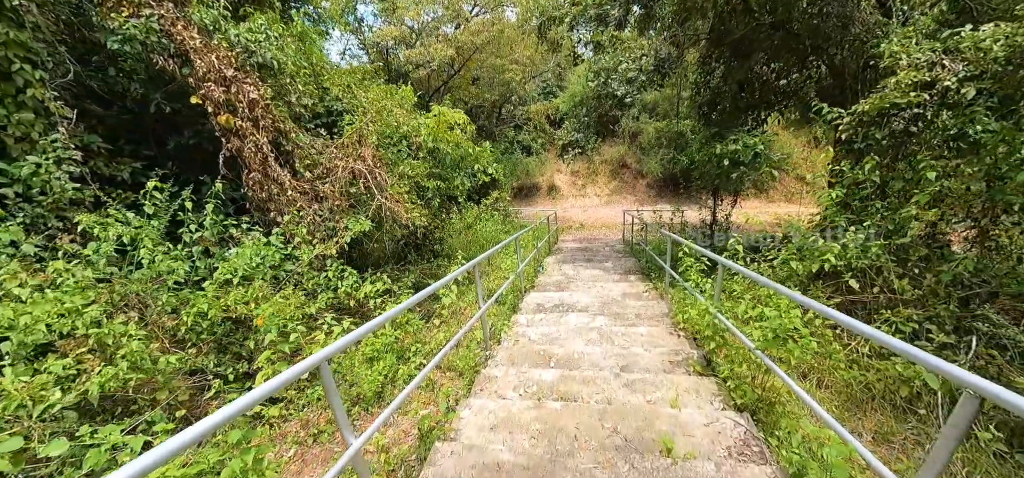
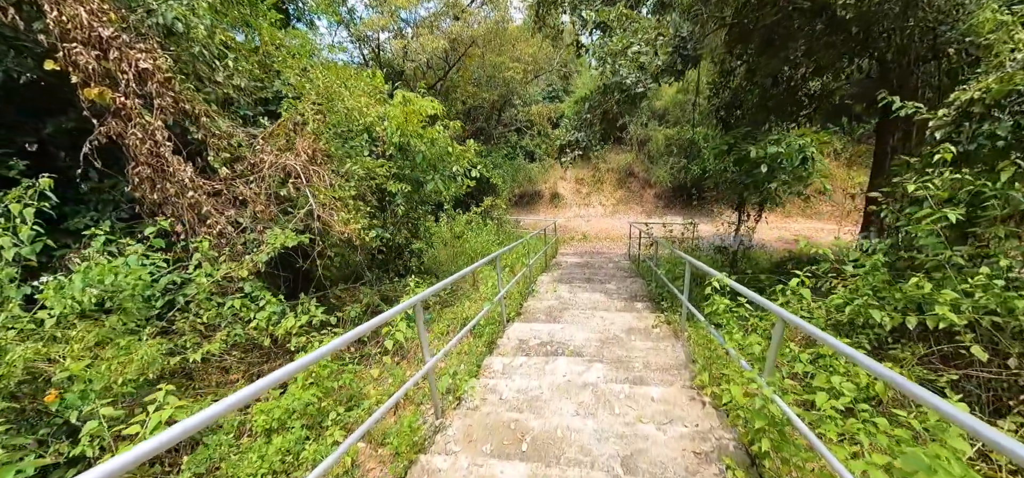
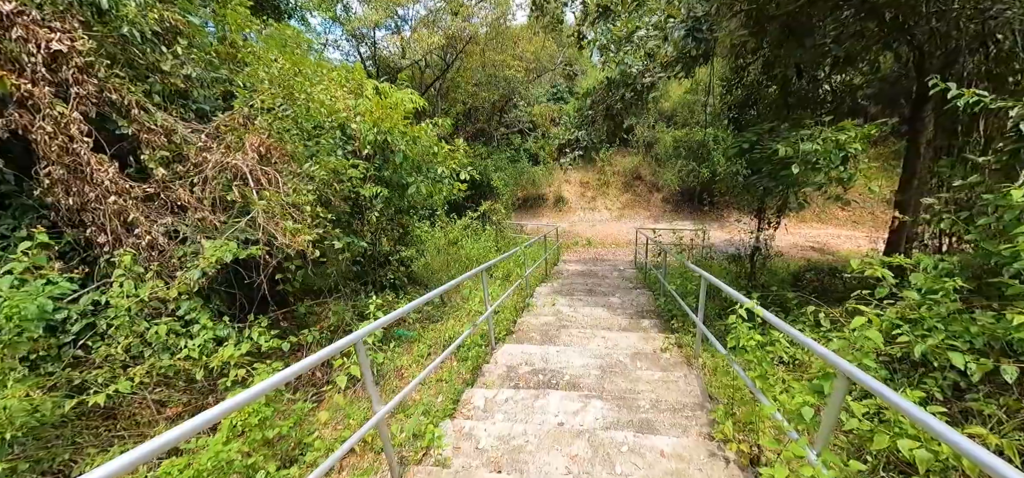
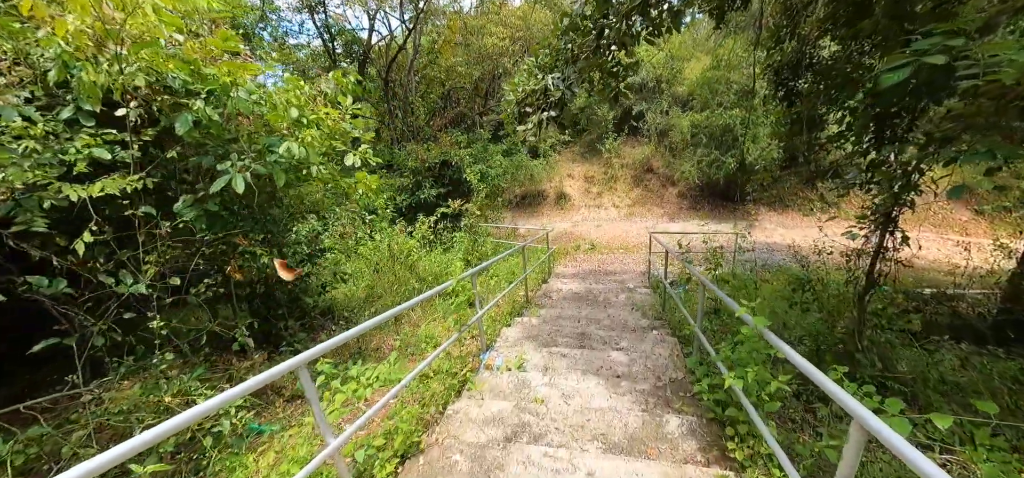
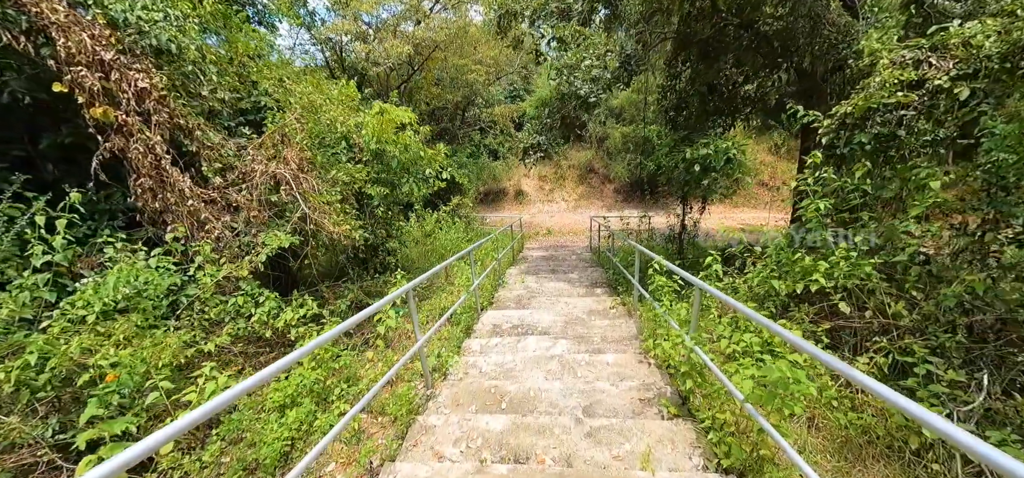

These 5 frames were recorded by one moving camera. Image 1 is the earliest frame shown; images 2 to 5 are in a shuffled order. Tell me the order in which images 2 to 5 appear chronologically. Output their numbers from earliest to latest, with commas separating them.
5, 2, 3, 4
